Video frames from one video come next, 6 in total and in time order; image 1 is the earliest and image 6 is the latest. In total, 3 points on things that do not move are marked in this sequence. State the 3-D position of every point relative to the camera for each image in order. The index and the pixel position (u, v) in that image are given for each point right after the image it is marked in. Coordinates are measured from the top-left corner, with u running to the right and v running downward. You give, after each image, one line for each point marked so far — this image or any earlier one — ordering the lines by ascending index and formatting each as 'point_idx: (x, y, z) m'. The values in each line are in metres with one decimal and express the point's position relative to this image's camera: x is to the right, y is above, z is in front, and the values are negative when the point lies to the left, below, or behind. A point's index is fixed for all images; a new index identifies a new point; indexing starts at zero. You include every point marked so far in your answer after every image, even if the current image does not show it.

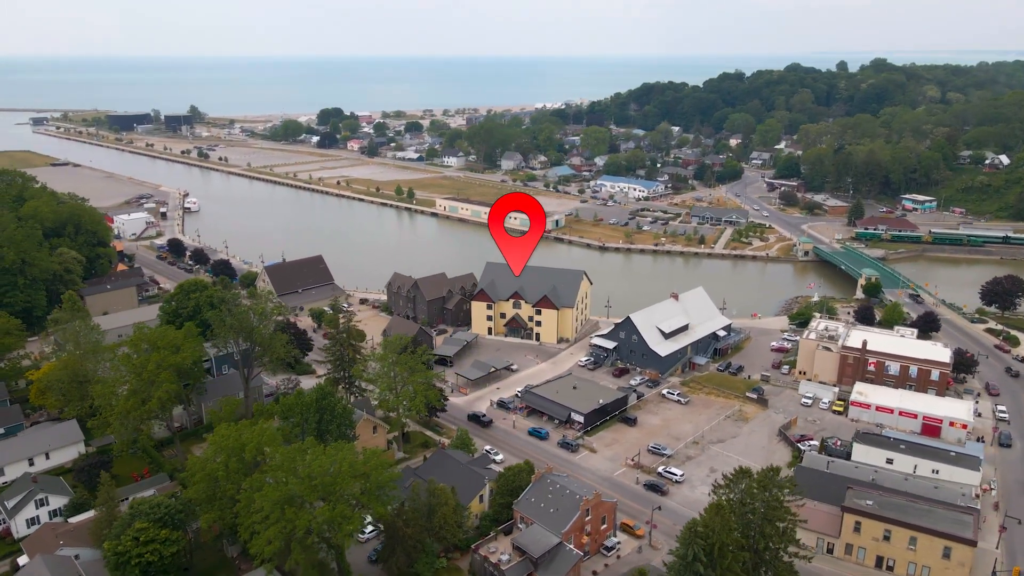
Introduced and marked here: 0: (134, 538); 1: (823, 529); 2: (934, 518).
0: (-8.6, -5.7, +17.0) m
1: (+8.3, -6.5, +20.0) m
2: (+10.8, -5.9, +19.2) m
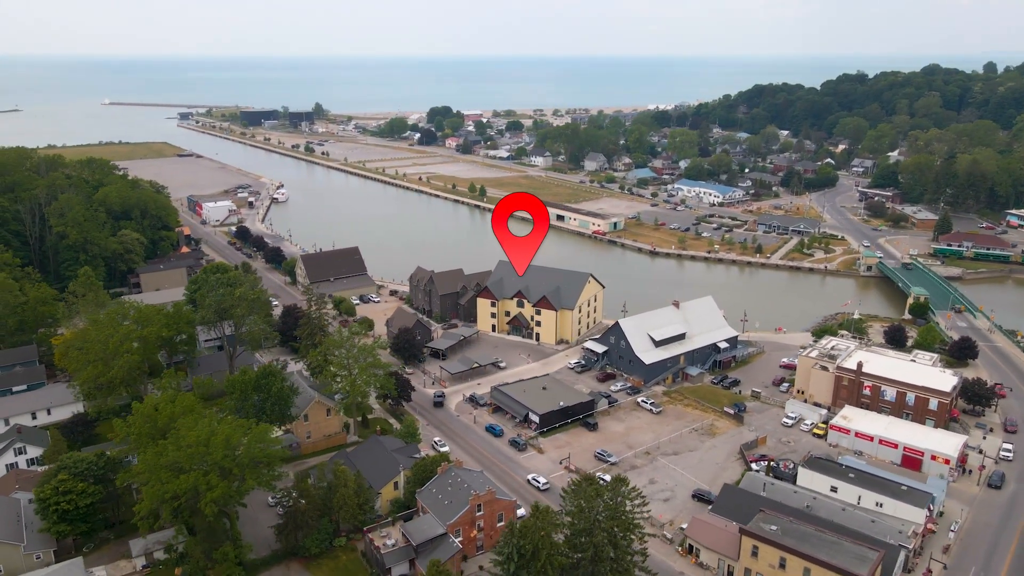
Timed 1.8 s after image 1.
0: (-11.7, -5.1, +19.1) m
1: (+5.4, -6.8, +19.3) m
2: (+7.8, -6.4, +18.0) m
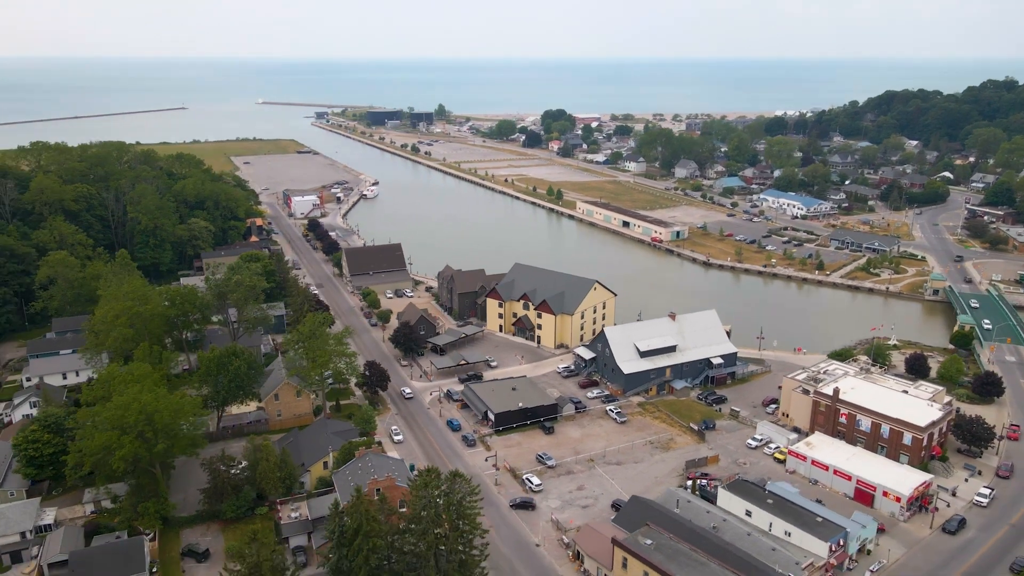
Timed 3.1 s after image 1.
0: (-14.5, -4.4, +22.3) m
1: (+2.3, -7.1, +19.4) m
2: (+4.4, -6.8, +17.8) m
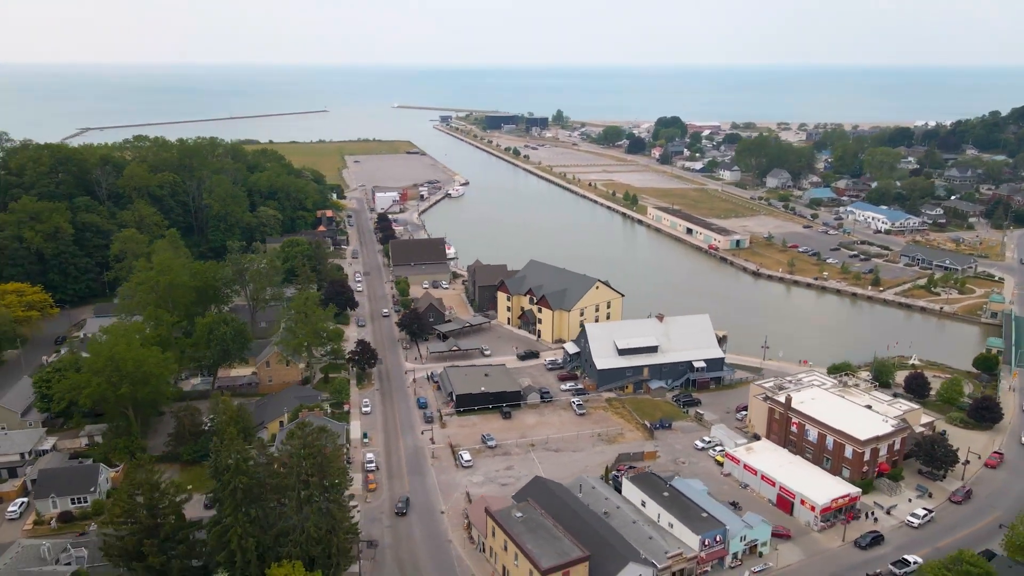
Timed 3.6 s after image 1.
0: (-16.7, -3.2, +26.6) m
1: (-0.9, -6.7, +20.7) m
2: (+0.9, -6.5, +18.8) m
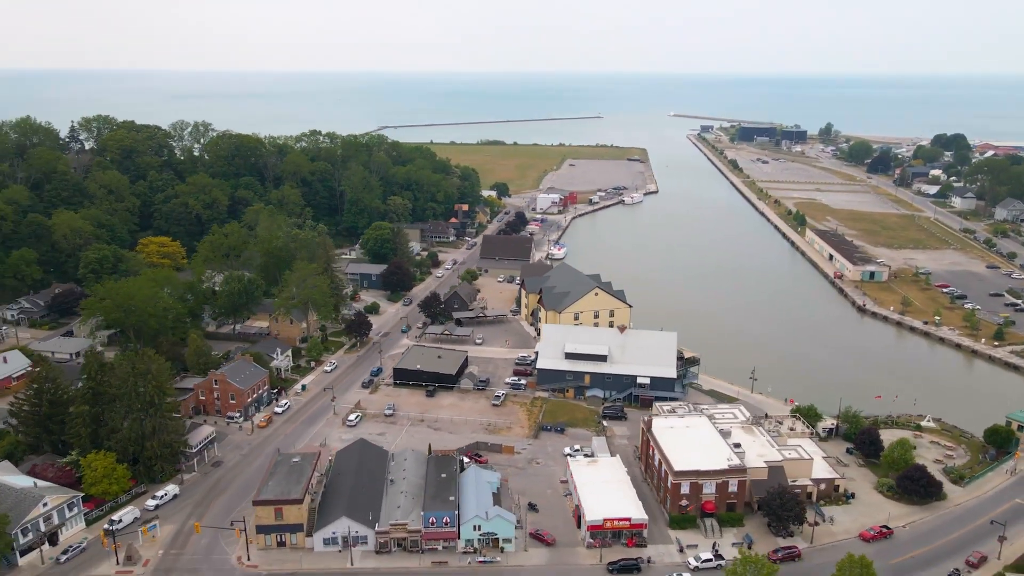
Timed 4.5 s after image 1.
0: (-19.4, -0.7, +35.6) m
1: (-7.5, -5.8, +24.2) m
2: (-6.5, -5.7, +21.7) m
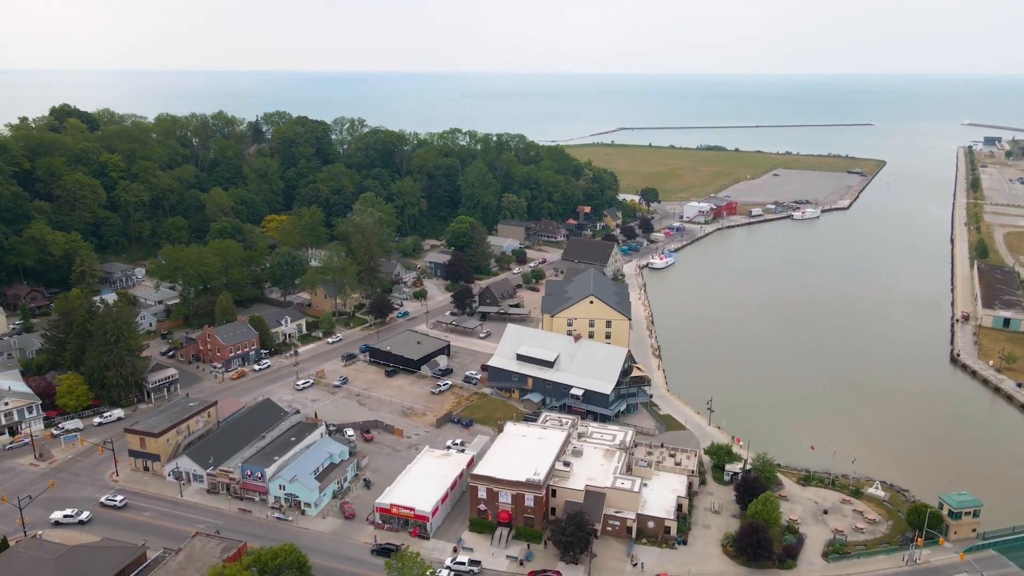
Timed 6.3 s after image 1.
0: (-18.6, +1.4, +43.4) m
1: (-12.1, -4.7, +28.6) m
2: (-12.1, -4.7, +26.0) m
